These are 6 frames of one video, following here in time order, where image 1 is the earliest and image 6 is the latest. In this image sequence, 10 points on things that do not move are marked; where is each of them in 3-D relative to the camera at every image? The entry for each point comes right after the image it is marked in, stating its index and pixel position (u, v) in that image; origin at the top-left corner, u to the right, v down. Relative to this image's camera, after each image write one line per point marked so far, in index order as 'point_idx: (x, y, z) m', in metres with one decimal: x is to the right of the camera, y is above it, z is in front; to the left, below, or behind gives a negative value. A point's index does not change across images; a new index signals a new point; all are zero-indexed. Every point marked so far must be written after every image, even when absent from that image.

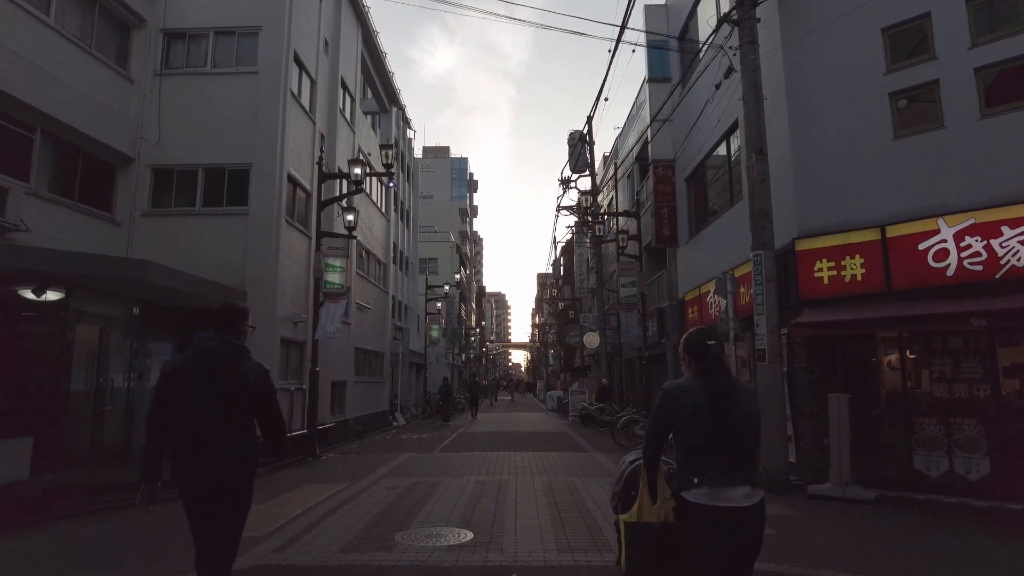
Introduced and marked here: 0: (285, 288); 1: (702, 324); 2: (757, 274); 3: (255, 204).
0: (-5.2, 0.0, +15.1) m
1: (+4.7, -0.8, +16.2) m
2: (+3.8, +0.2, +10.5) m
3: (-5.6, +1.9, +14.5) m
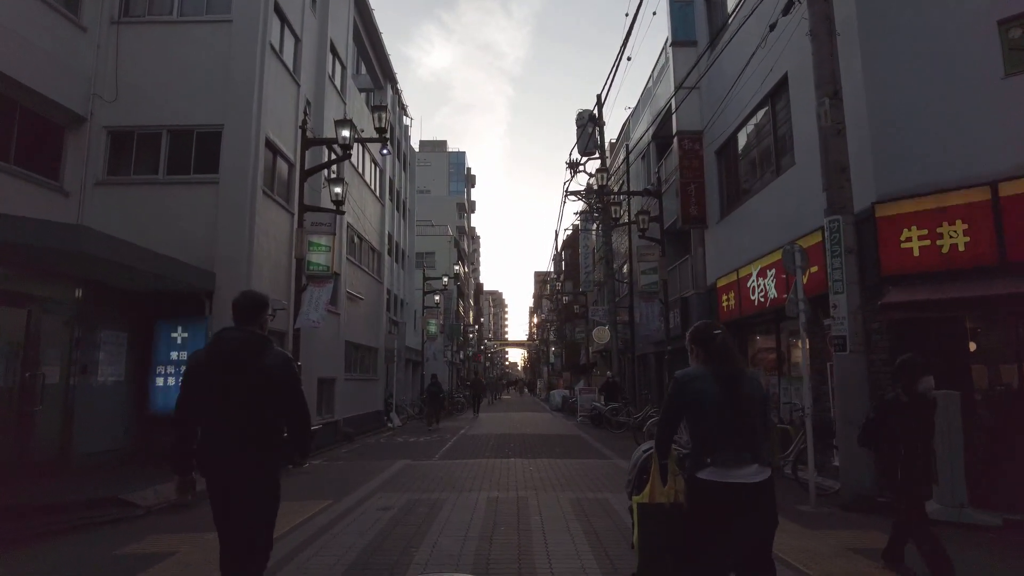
0: (-4.9, +0.4, +13.1) m
1: (+4.9, -0.5, +14.3) m
2: (+4.1, +0.6, +8.5) m
3: (-5.4, +2.2, +12.5) m
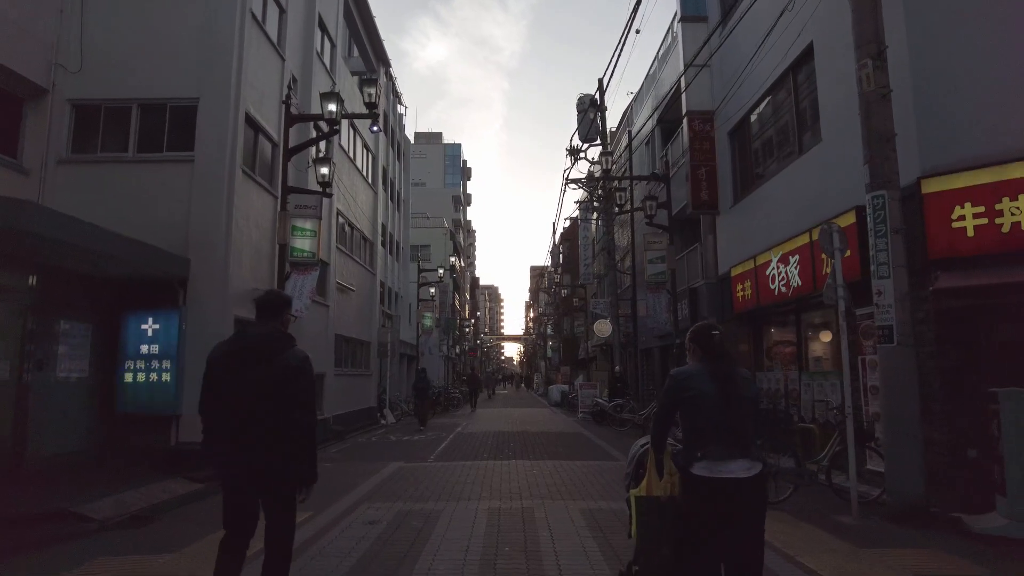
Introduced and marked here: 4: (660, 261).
0: (-4.9, +0.6, +12.1) m
1: (+5.0, -0.3, +13.3) m
2: (+4.2, +0.8, +7.6) m
3: (-5.3, +2.4, +11.5) m
4: (+3.9, +0.7, +17.3) m
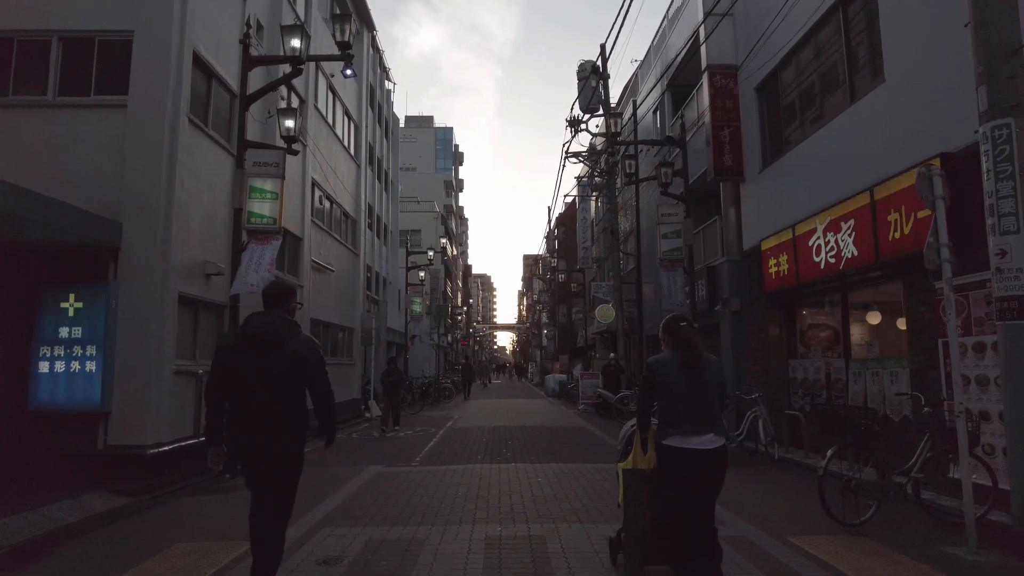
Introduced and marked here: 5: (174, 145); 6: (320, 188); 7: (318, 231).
0: (-4.9, +1.0, +10.1) m
1: (+4.9, +0.2, +11.5) m
2: (+4.2, +1.1, +5.7) m
3: (-5.3, +2.8, +9.5) m
4: (+3.8, +1.2, +15.5) m
5: (-4.9, +2.1, +9.6) m
6: (-5.2, +2.7, +18.0) m
7: (-5.1, +1.5, +17.6) m
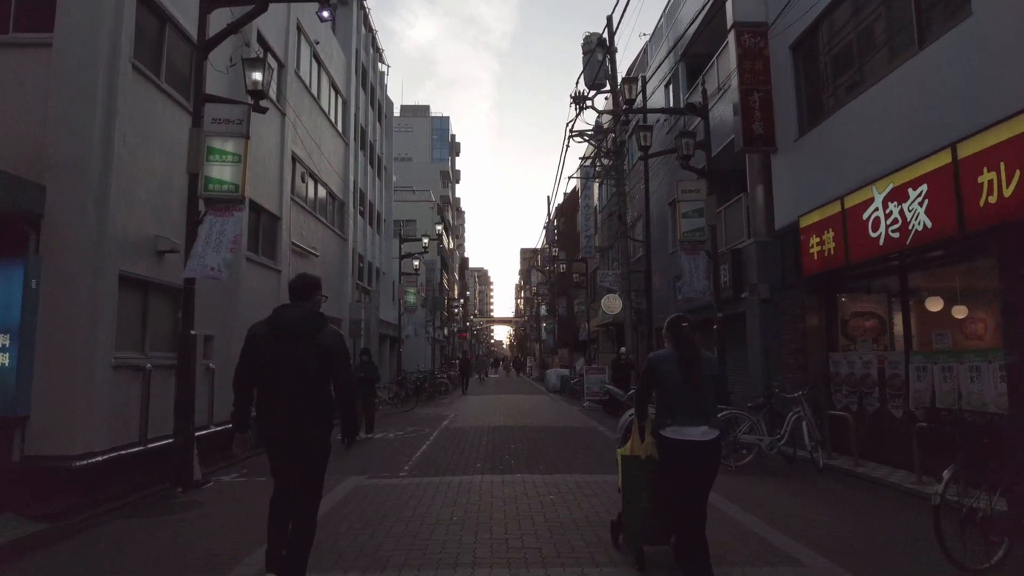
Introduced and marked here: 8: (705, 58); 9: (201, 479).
0: (-4.8, +1.3, +8.5) m
1: (+5.0, +0.4, +10.0) m
2: (+4.3, +1.3, +4.2) m
3: (-5.3, +3.1, +7.9) m
4: (+3.9, +1.5, +13.9) m
5: (-4.8, +2.3, +8.0) m
6: (-5.2, +3.0, +16.4) m
7: (-5.1, +1.8, +16.0) m
8: (+5.4, +6.4, +18.6) m
9: (-4.2, -2.5, +8.9) m
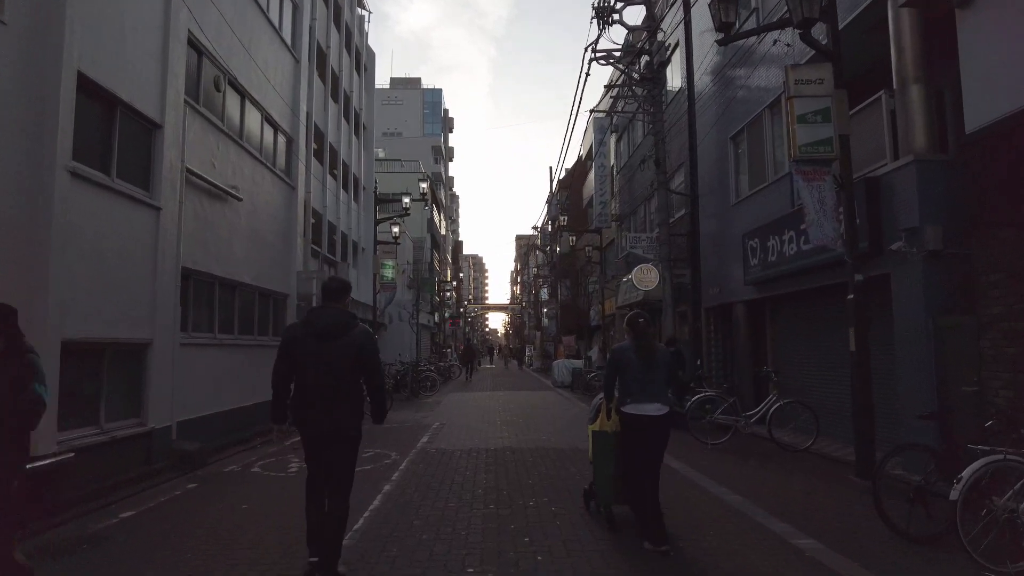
0: (-4.6, +1.9, +3.3) m
1: (+5.2, +1.1, +4.9) m
2: (+4.6, +1.9, -0.9) m
3: (-5.0, +3.7, +2.7) m
4: (+4.1, +2.2, +8.8) m
5: (-4.6, +2.9, +2.8) m
6: (-5.0, +3.8, +11.2) m
7: (-4.9, +2.6, +10.8) m
8: (+5.5, +7.2, +13.4) m
9: (-3.9, -1.9, +3.8) m
